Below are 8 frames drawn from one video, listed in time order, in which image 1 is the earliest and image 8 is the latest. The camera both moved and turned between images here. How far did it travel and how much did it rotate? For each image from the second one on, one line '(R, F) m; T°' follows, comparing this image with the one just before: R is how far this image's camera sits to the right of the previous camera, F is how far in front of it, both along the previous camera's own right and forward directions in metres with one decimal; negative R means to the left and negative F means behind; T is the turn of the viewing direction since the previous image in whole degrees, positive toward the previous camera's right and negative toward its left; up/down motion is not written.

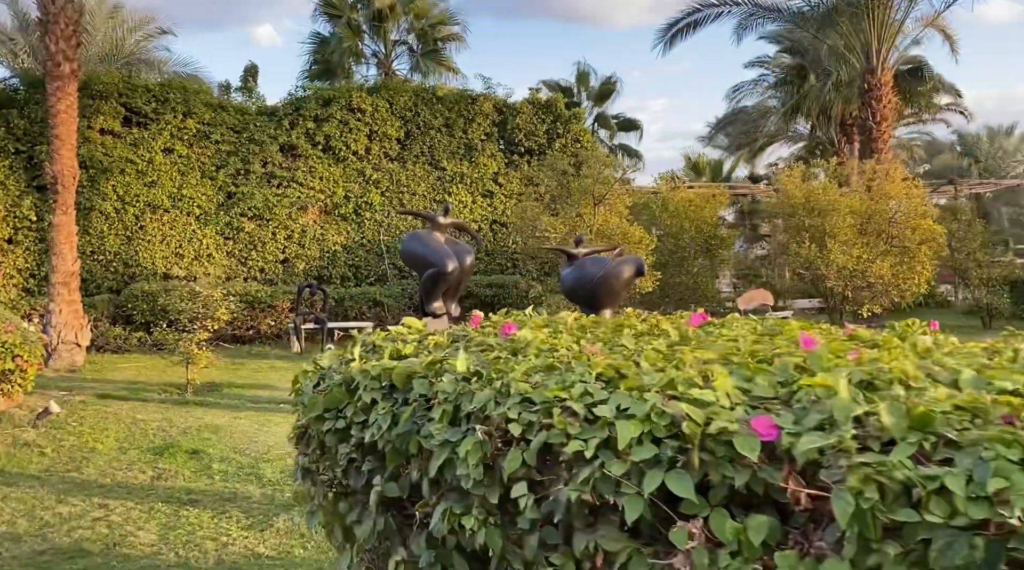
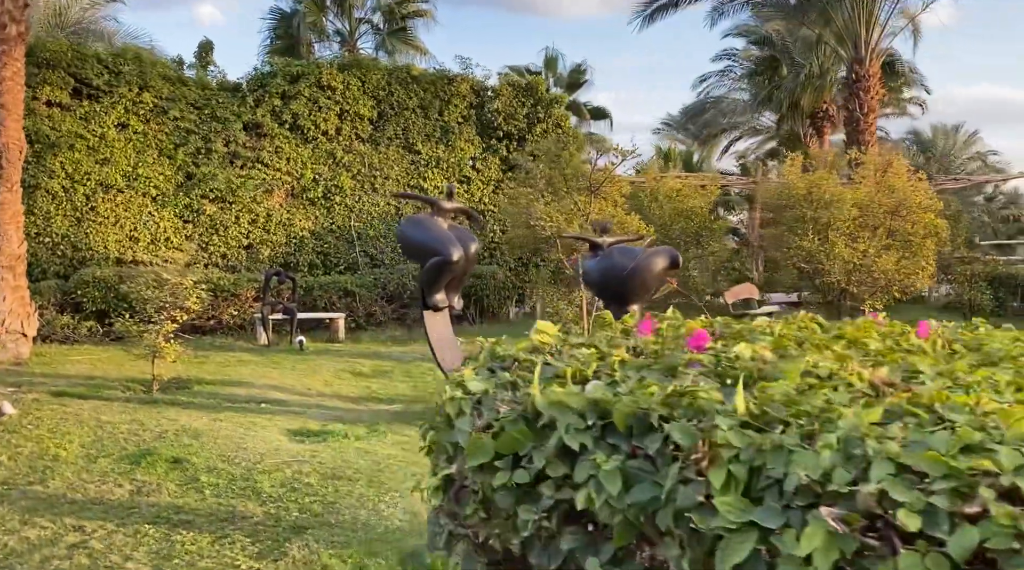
(-0.5, +0.7) m; +3°
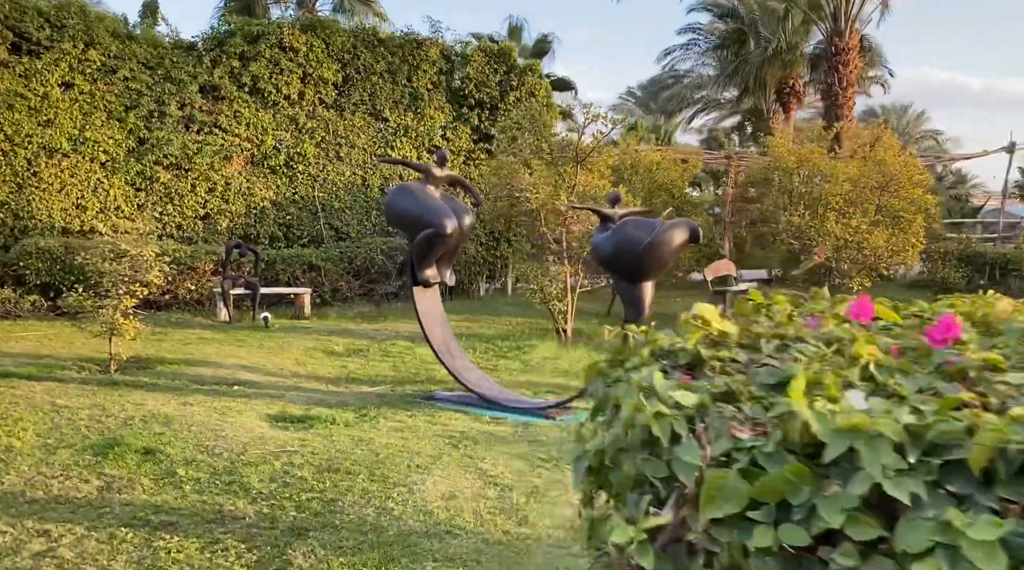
(-0.4, +0.6) m; +3°
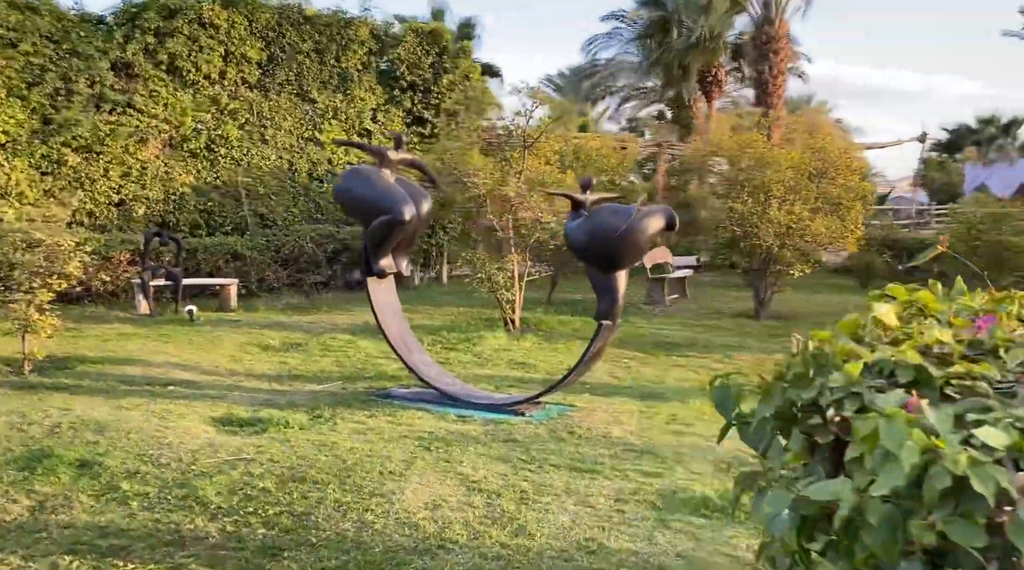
(-0.4, +0.4) m; +5°
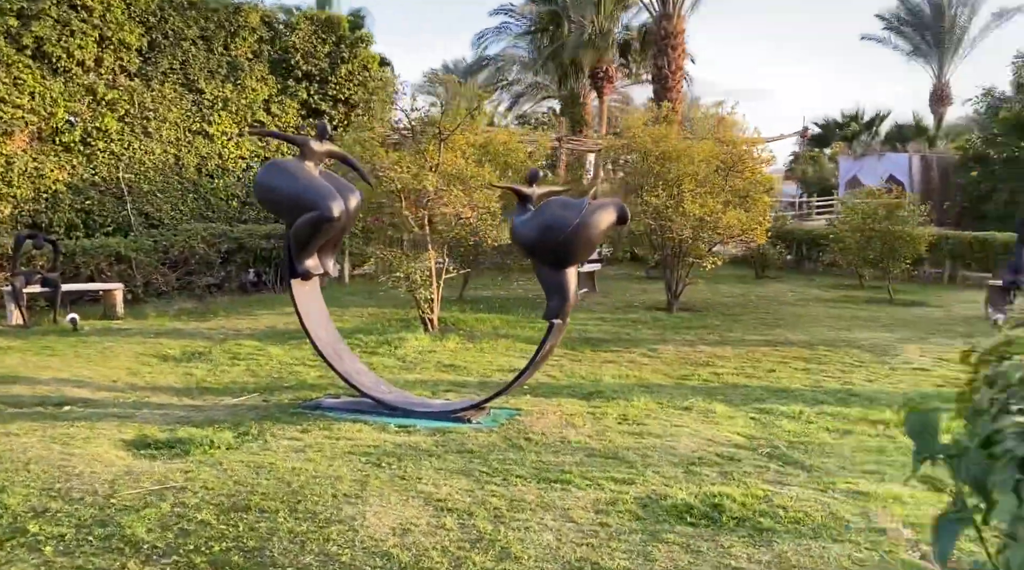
(-0.4, +0.4) m; +7°
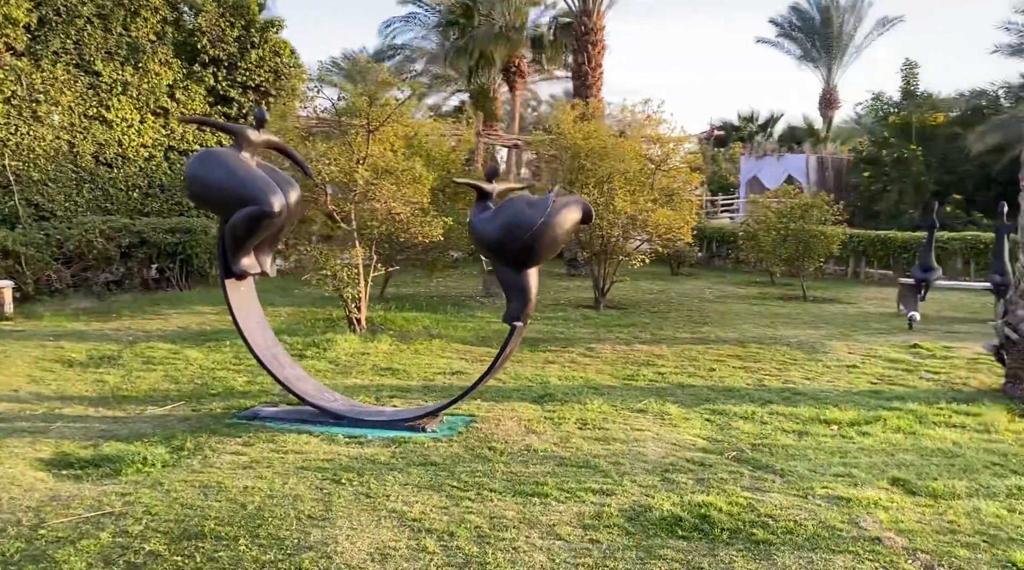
(-0.4, +0.3) m; +6°
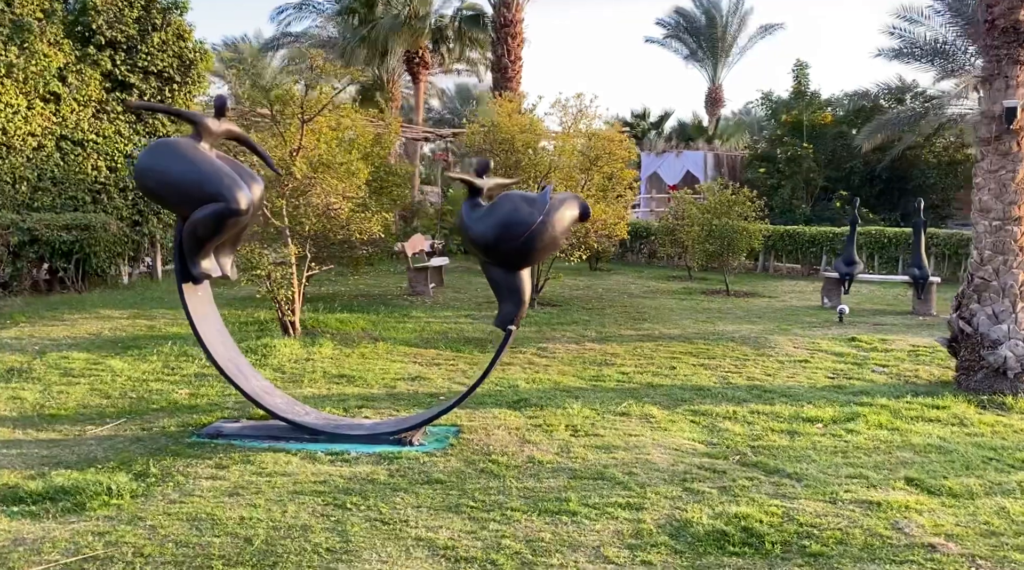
(-0.6, +0.4) m; +7°
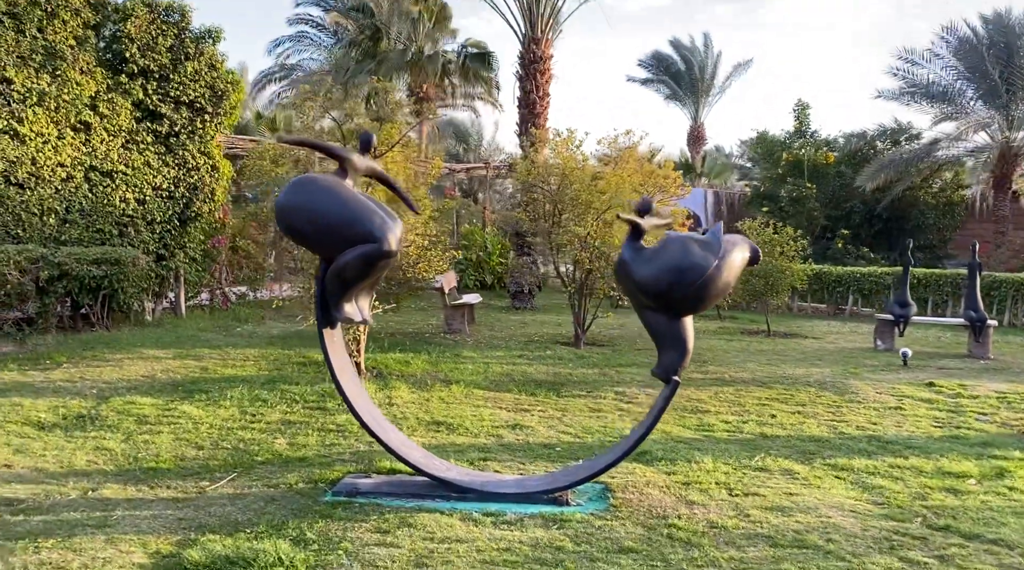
(-1.0, +0.4) m; +2°
